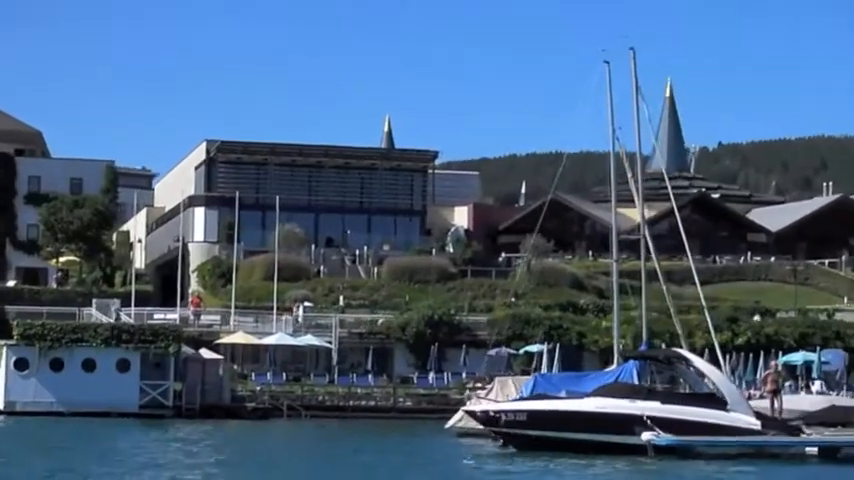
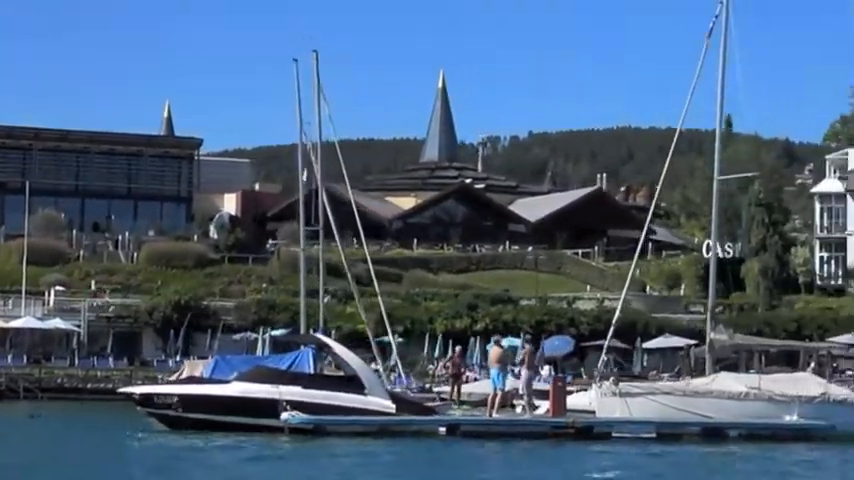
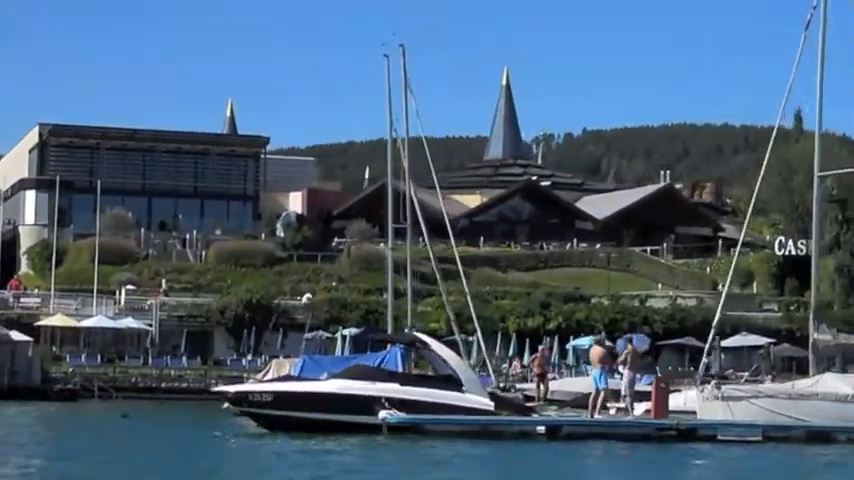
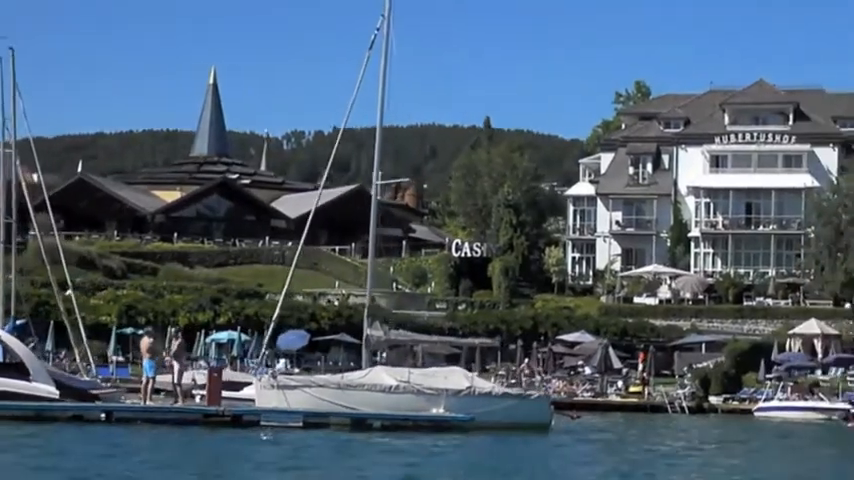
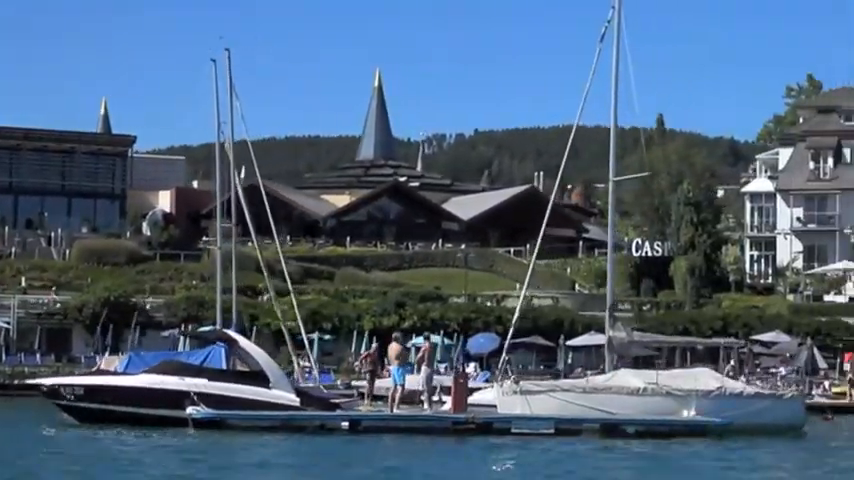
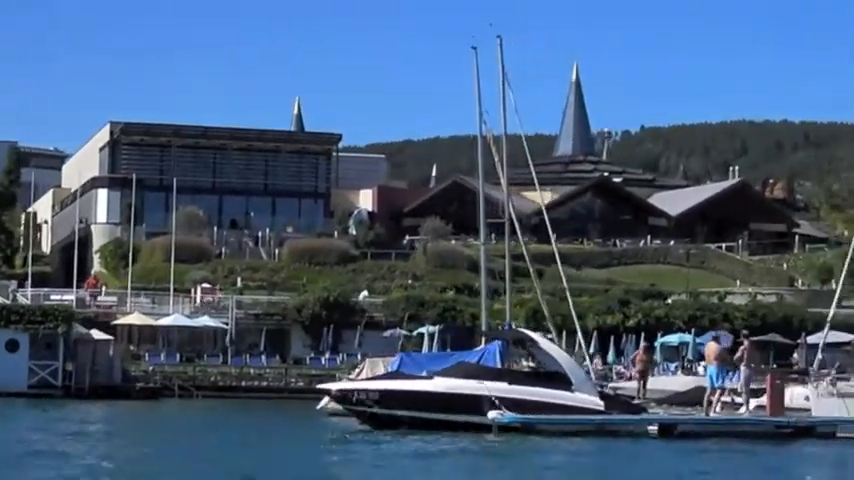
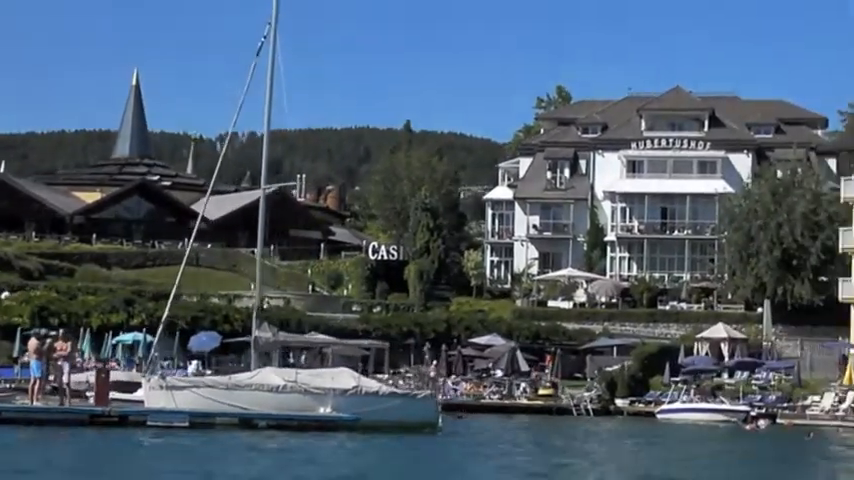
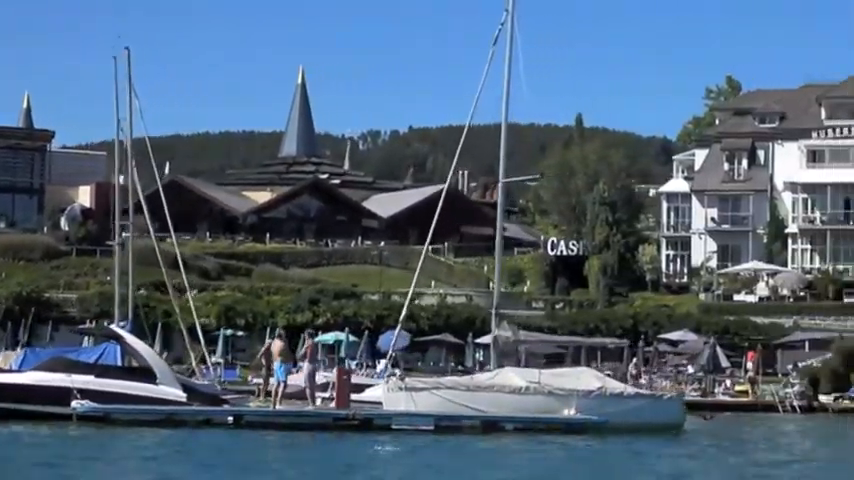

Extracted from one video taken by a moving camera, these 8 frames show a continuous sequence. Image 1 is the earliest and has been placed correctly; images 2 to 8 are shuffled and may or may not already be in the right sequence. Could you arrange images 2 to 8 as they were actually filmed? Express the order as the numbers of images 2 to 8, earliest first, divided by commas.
6, 3, 2, 5, 8, 4, 7
